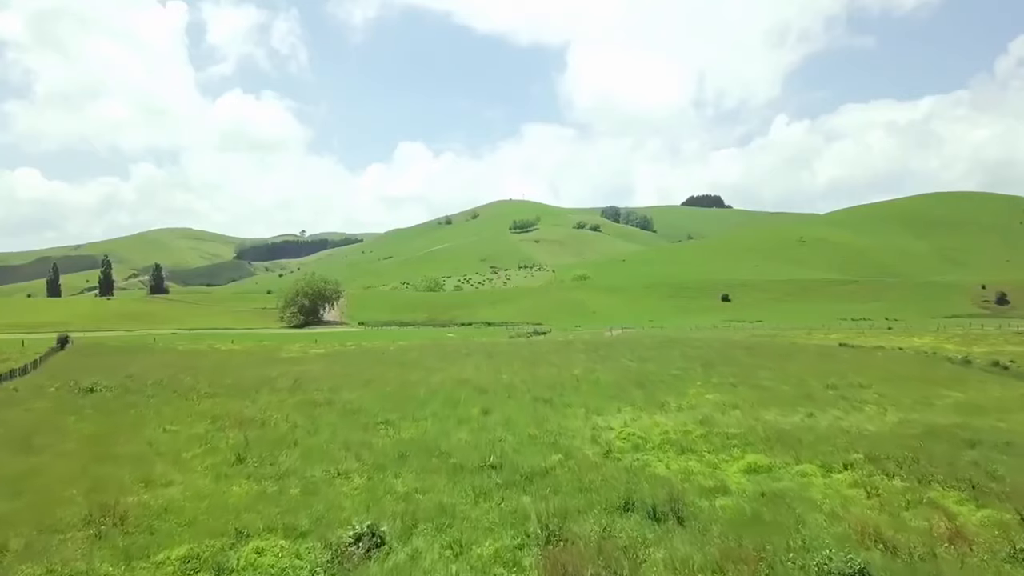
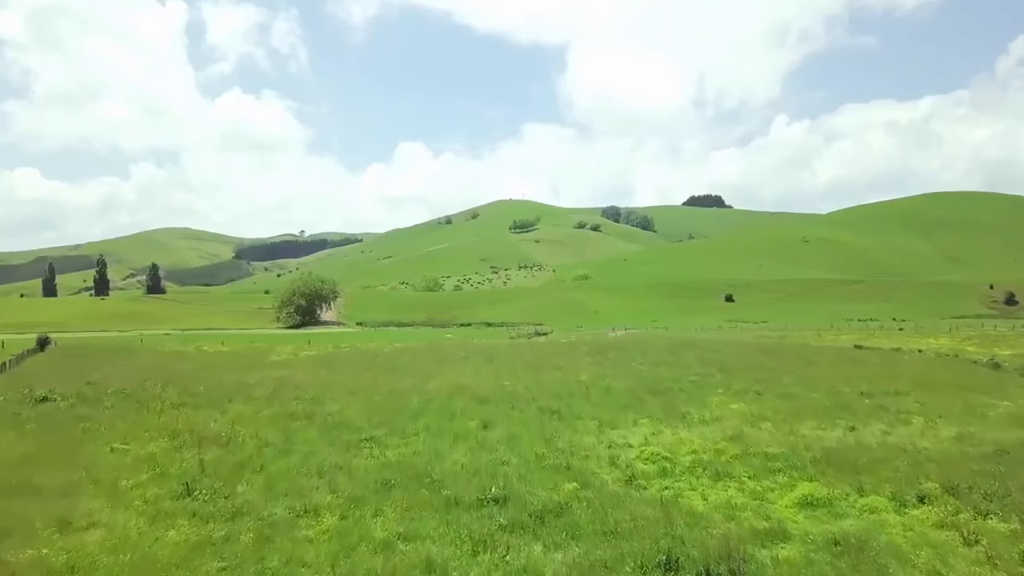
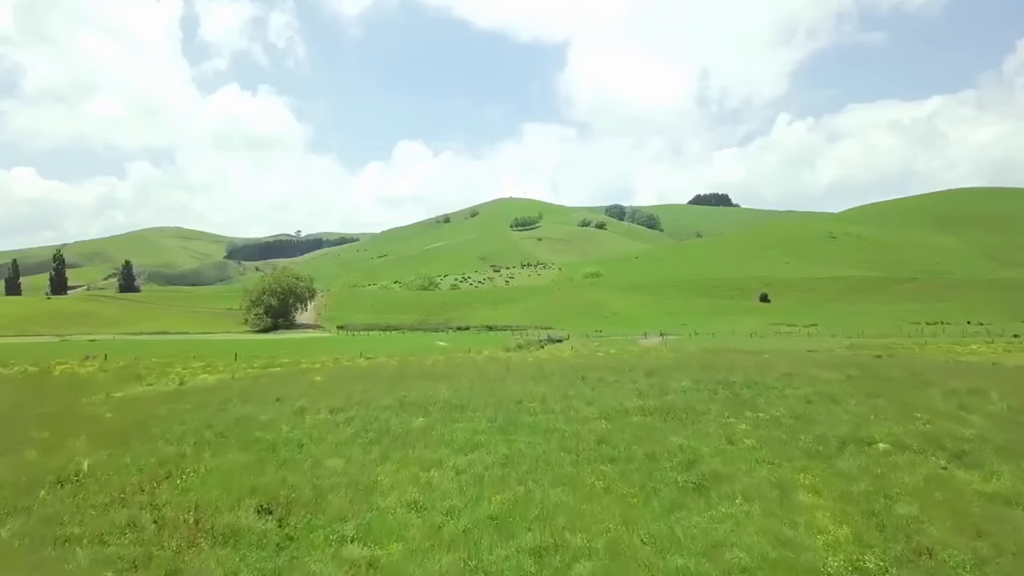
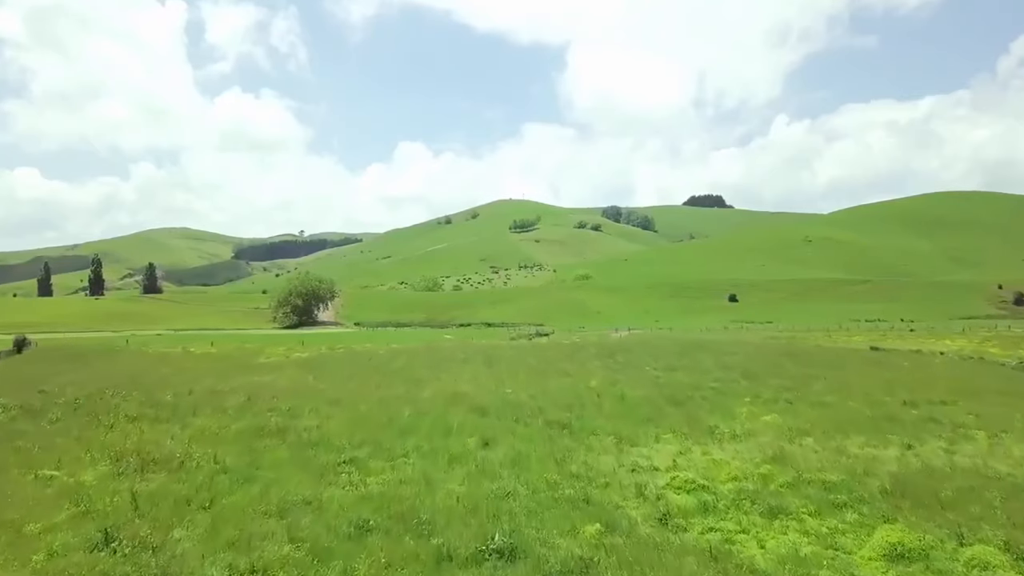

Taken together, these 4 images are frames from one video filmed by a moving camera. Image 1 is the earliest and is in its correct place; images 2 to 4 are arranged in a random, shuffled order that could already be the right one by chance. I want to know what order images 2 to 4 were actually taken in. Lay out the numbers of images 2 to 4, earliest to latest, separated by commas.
2, 4, 3
